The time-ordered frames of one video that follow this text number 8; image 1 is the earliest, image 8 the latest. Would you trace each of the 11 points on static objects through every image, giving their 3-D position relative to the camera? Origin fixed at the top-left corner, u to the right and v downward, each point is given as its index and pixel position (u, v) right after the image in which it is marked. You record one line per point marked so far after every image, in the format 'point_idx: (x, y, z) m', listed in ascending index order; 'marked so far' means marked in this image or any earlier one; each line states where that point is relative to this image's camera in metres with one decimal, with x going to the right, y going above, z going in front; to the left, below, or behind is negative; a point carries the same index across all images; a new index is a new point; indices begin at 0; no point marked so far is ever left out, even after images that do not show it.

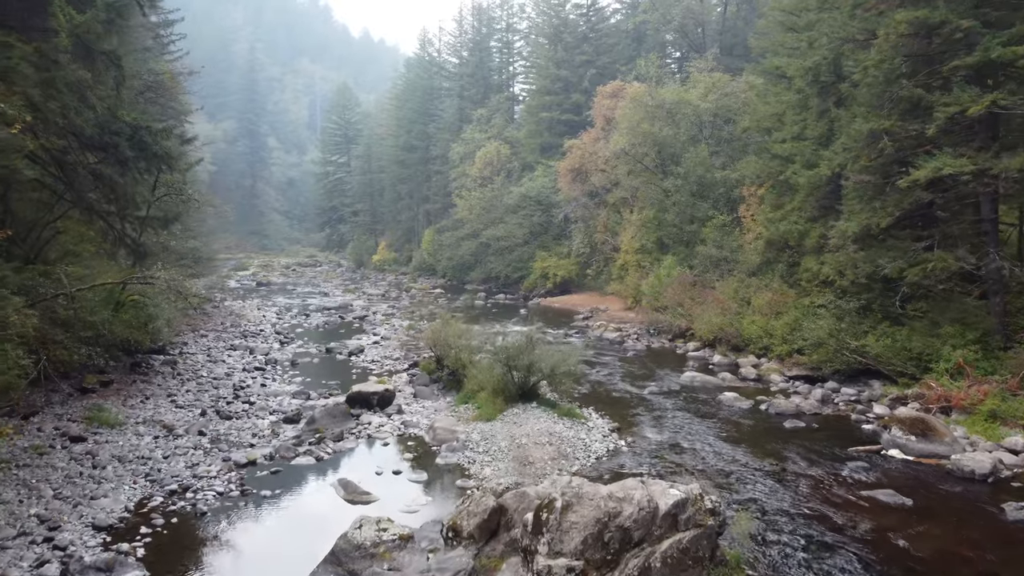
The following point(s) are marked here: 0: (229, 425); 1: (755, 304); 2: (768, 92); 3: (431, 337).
0: (-3.9, -1.9, +11.4) m
1: (+5.0, -0.3, +16.9) m
2: (+6.2, +4.7, +20.0) m
3: (-1.4, -0.9, +14.9) m
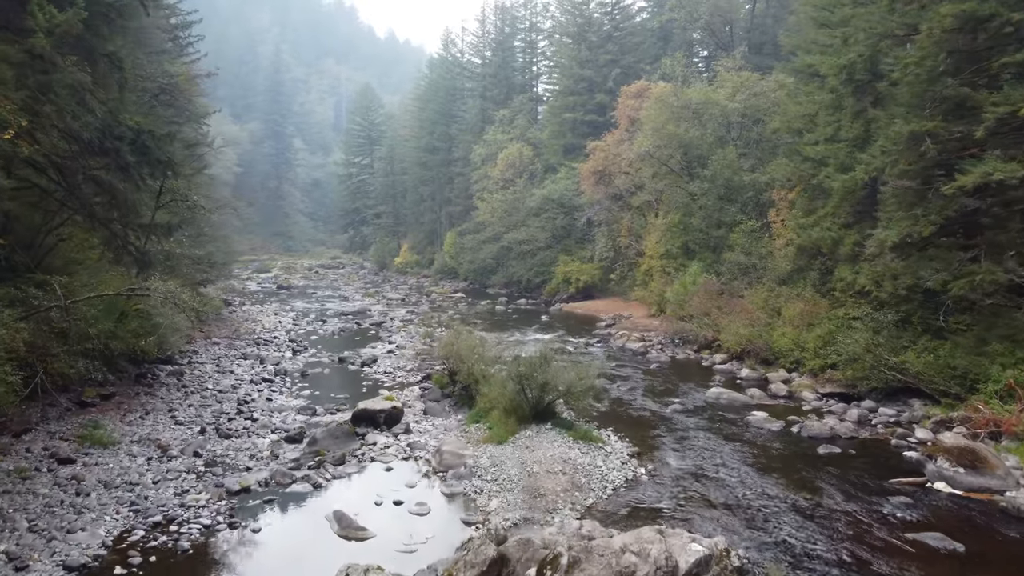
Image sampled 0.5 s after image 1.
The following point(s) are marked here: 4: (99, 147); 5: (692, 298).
0: (-3.8, -2.1, +10.9) m
1: (+5.3, -0.5, +16.0) m
2: (+6.7, +4.5, +19.1) m
3: (-1.2, -1.1, +14.2) m
4: (-6.3, +2.2, +12.7) m
5: (+4.3, -0.2, +19.7) m
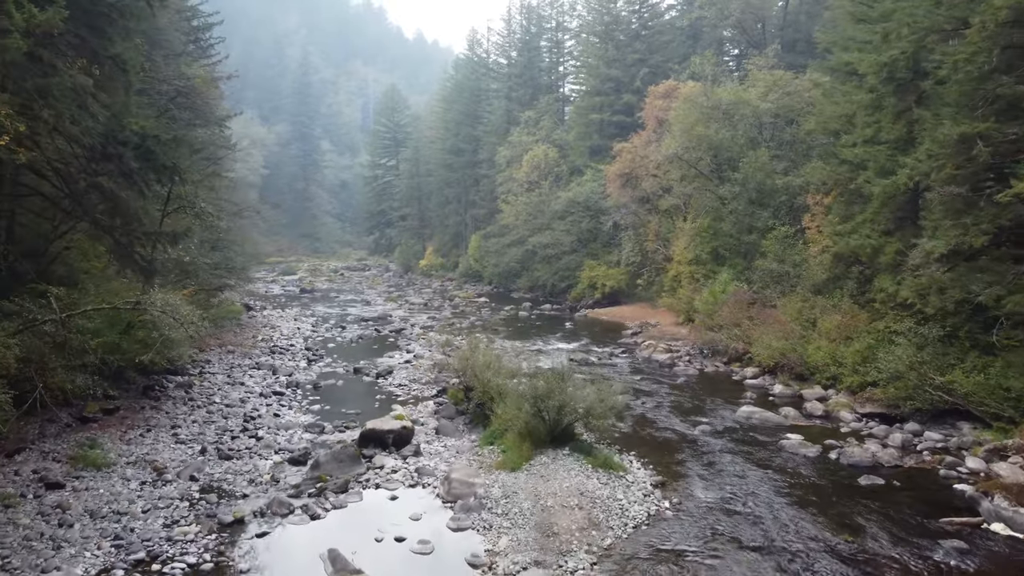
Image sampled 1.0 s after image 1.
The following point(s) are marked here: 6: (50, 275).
0: (-3.6, -2.3, +10.3) m
1: (+5.7, -0.7, +15.2) m
2: (+7.1, +4.3, +18.1) m
3: (-0.9, -1.2, +13.6) m
4: (-6.1, +2.0, +12.2) m
5: (+4.8, -0.4, +18.8) m
6: (-7.4, +0.2, +13.2) m
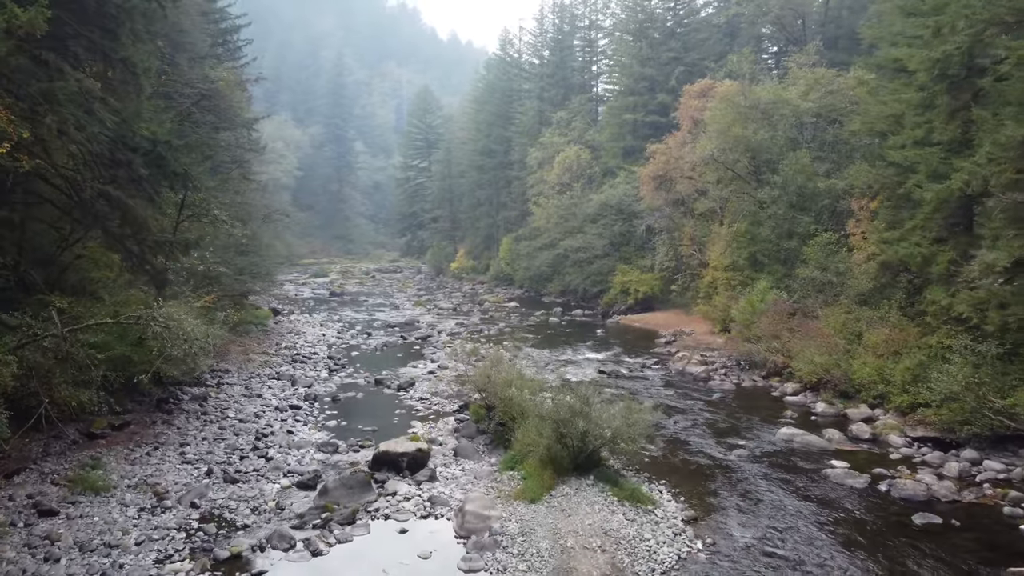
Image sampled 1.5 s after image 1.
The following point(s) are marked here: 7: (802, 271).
0: (-3.3, -2.4, +9.7) m
1: (+6.1, -0.9, +14.2) m
2: (+7.7, +4.1, +17.1) m
3: (-0.5, -1.4, +12.9) m
4: (-5.7, +1.8, +11.8) m
5: (+5.4, -0.6, +17.9) m
6: (-7.0, 0.0, +12.8) m
7: (+6.4, +0.4, +18.2) m
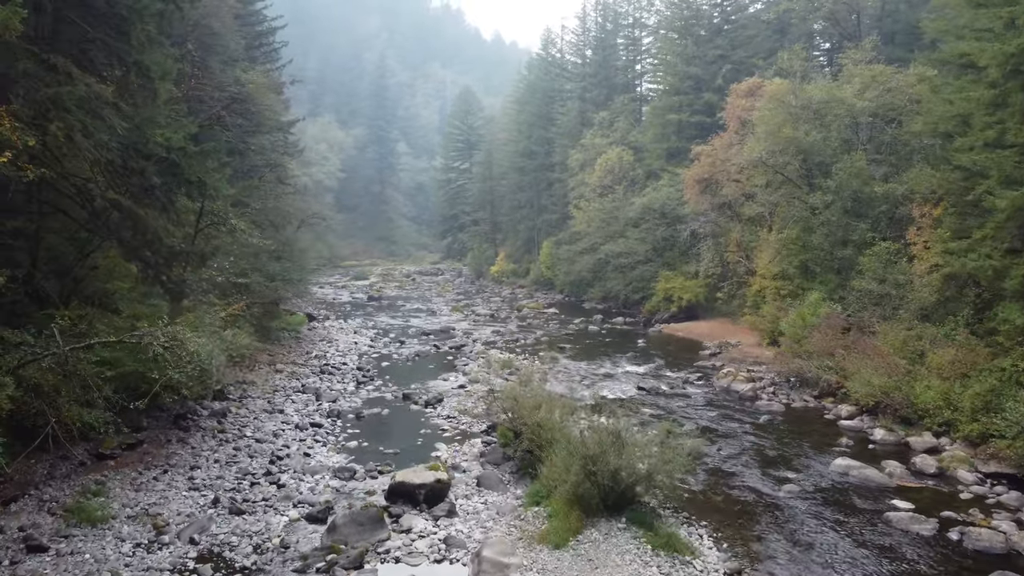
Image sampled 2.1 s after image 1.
0: (-3.1, -2.6, +9.1) m
1: (+6.7, -1.2, +13.0) m
2: (+8.4, +3.9, +15.9) m
3: (0.0, -1.6, +12.1) m
4: (-5.3, +1.6, +11.2) m
5: (+6.1, -0.9, +16.8) m
6: (-6.6, -0.1, +12.4) m
7: (+7.1, +0.1, +17.0) m
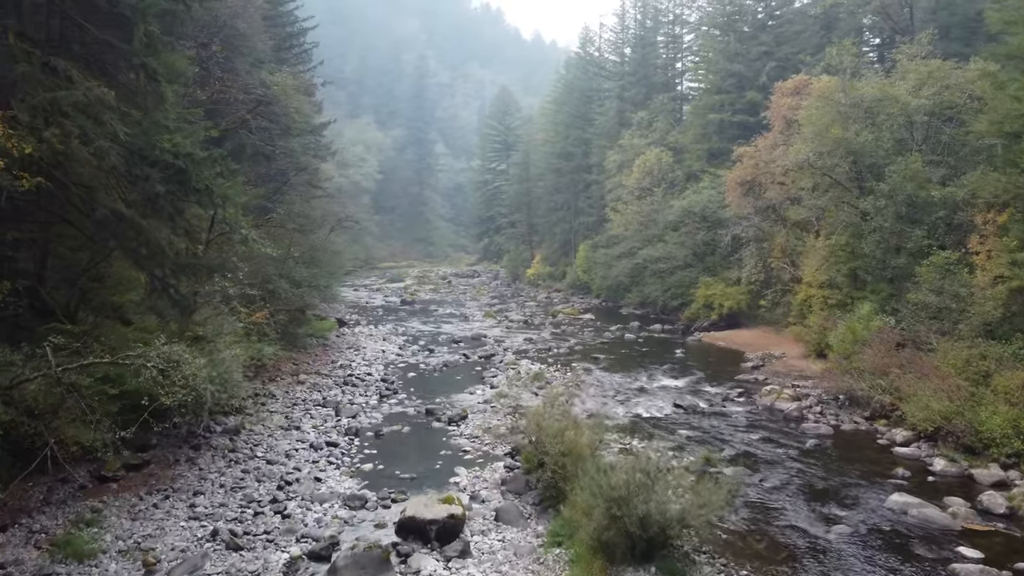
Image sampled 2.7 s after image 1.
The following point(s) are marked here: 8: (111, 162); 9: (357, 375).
0: (-2.9, -2.8, +8.4) m
1: (+7.0, -1.4, +11.9) m
2: (+8.9, +3.6, +14.6) m
3: (+0.3, -1.8, +11.3) m
4: (-5.0, +1.5, +10.7) m
5: (+6.7, -1.1, +15.7) m
6: (-6.2, -0.3, +11.9) m
7: (+7.7, -0.1, +15.8) m
8: (-5.1, +1.6, +10.3) m
9: (-3.6, -2.0, +19.0) m
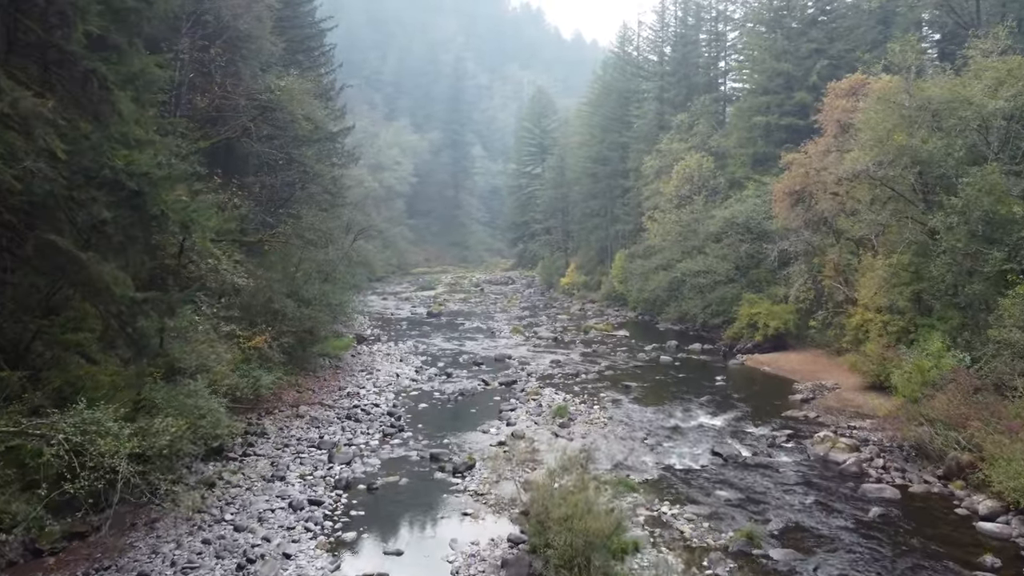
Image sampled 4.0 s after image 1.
0: (-3.0, -3.3, +6.8) m
1: (+7.1, -1.9, +9.7) m
2: (+9.2, +3.1, +12.4) m
3: (+0.3, -2.3, +9.5) m
4: (-5.0, +1.0, +9.1) m
5: (+6.9, -1.7, +13.5) m
6: (-6.1, -0.8, +10.4) m
7: (+8.0, -0.6, +13.6) m
8: (-5.1, +1.1, +8.8) m
9: (-3.1, -2.5, +17.4) m
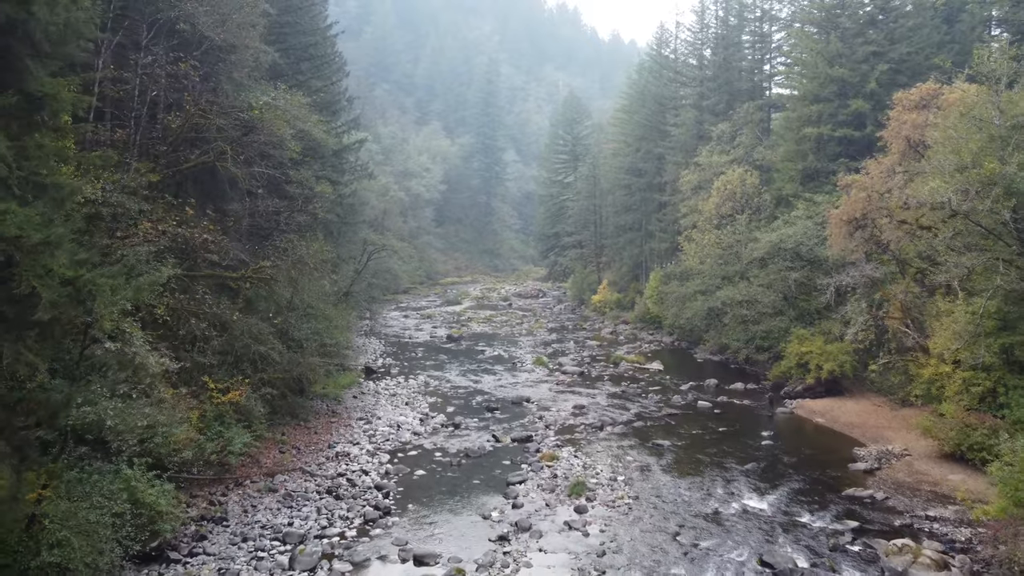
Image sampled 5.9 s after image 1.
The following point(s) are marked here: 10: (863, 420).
0: (-3.3, -4.2, +4.4) m
1: (+6.9, -2.9, +6.9) m
2: (+9.1, +2.1, +9.5) m
3: (+0.1, -3.3, +7.0) m
4: (-5.2, +0.1, +6.9) m
5: (+6.9, -2.6, +10.7) m
6: (-6.3, -1.7, +8.2) m
7: (+8.0, -1.6, +10.8) m
8: (-5.3, +0.2, +6.5) m
9: (-2.9, -3.4, +15.1) m
10: (+8.1, -3.0, +19.0) m
